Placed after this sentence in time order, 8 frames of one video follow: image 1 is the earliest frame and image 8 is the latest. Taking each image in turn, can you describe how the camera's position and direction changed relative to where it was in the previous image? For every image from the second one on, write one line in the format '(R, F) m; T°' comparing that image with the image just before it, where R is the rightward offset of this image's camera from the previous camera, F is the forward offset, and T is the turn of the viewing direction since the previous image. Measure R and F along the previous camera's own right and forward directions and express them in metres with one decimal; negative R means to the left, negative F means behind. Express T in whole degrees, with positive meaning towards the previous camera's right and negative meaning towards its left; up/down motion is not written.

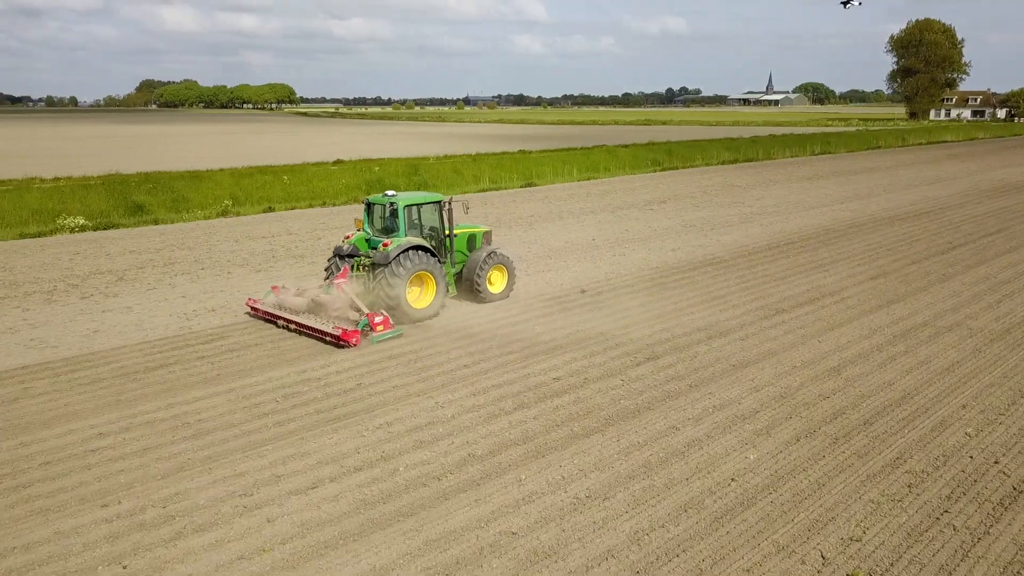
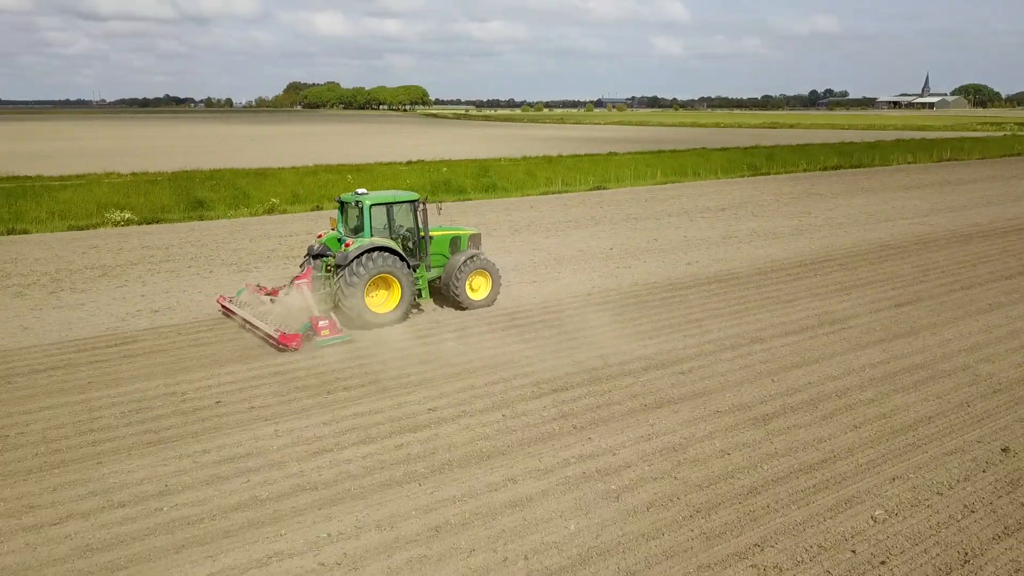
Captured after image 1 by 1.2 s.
(+2.4, +1.3) m; -9°
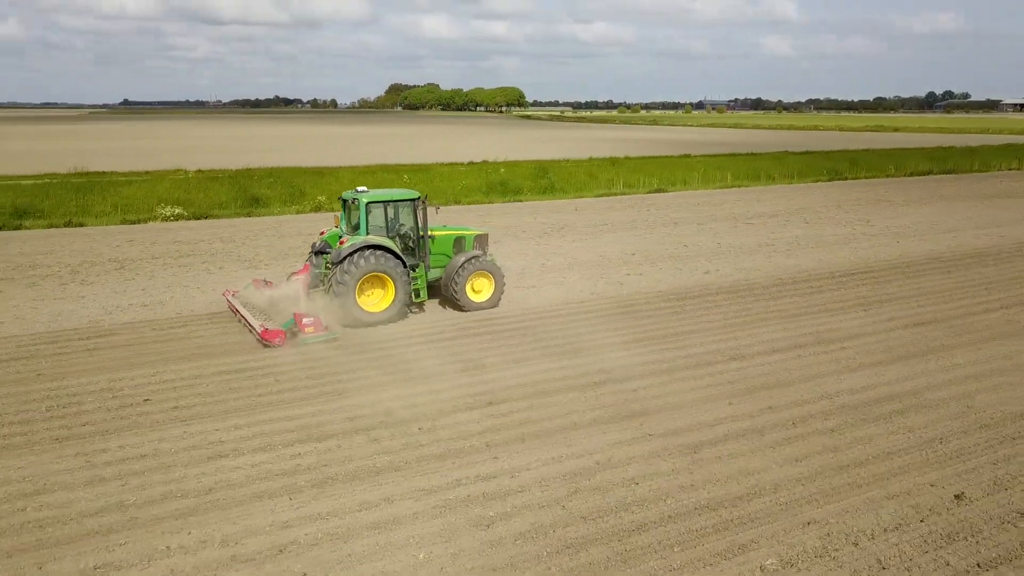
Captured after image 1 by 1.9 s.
(+1.5, +0.5) m; -7°
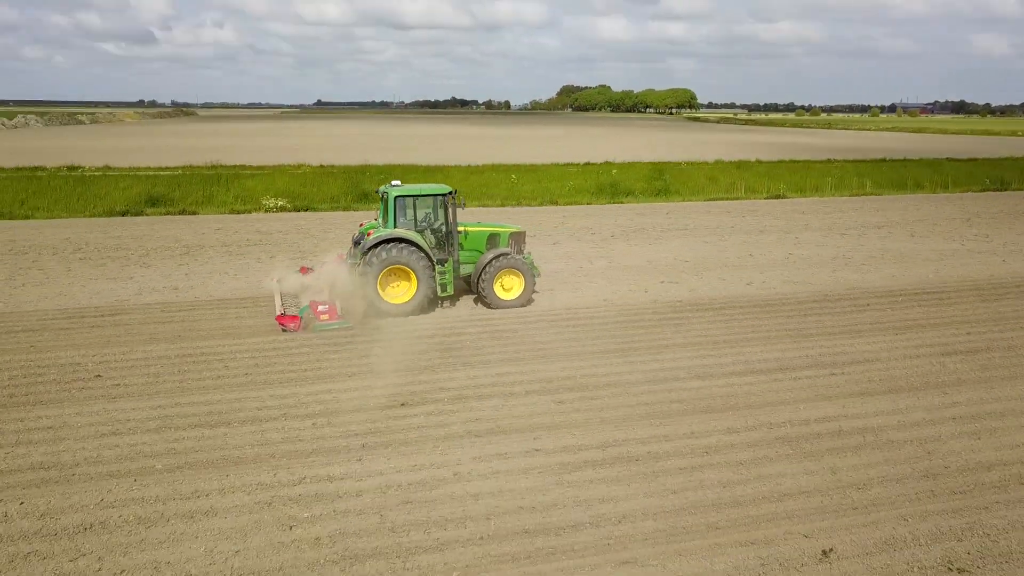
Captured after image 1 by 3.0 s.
(+2.3, +0.5) m; -12°
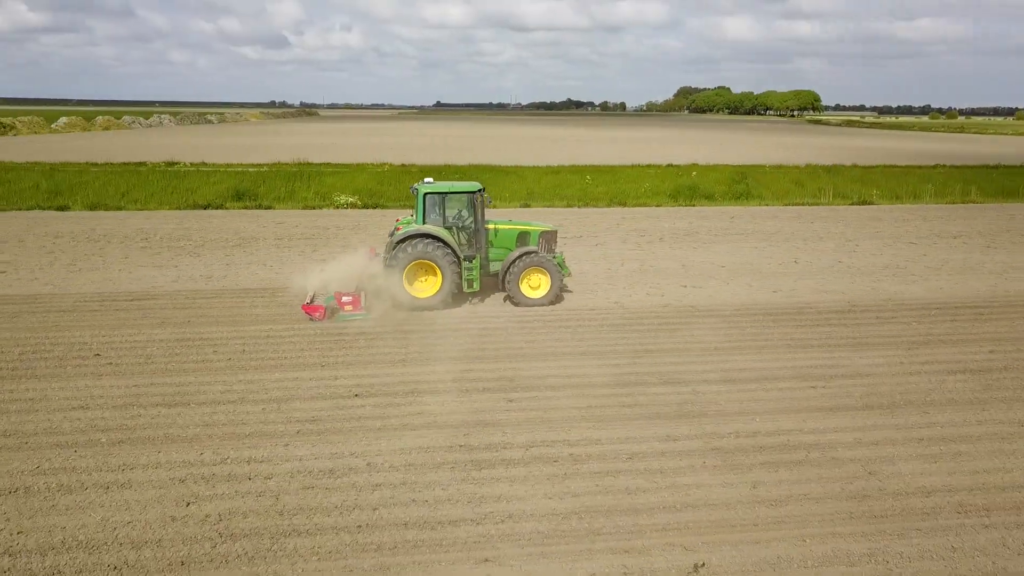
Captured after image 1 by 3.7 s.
(+1.5, +0.1) m; -8°
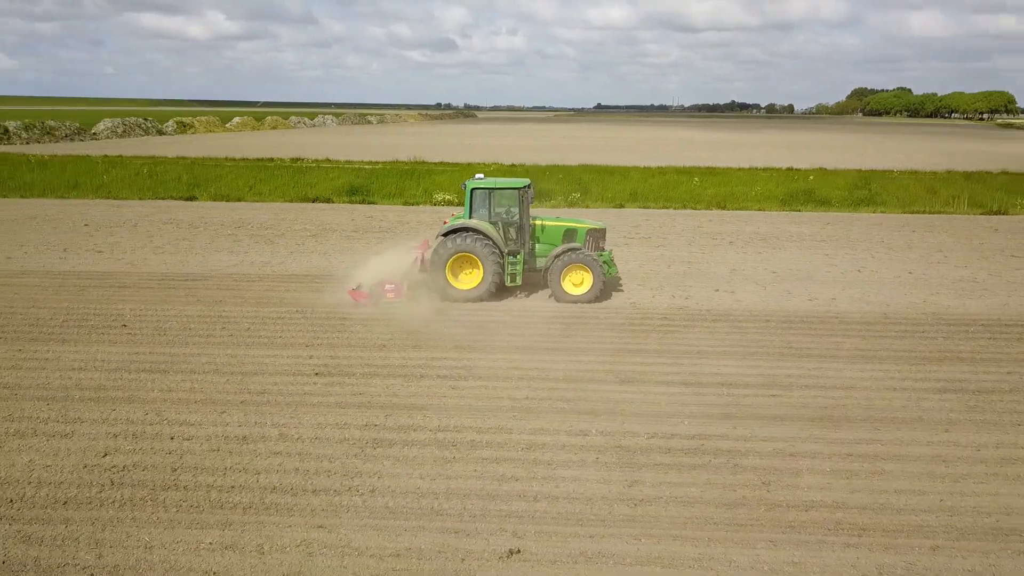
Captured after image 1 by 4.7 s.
(+2.0, 0.0) m; -11°
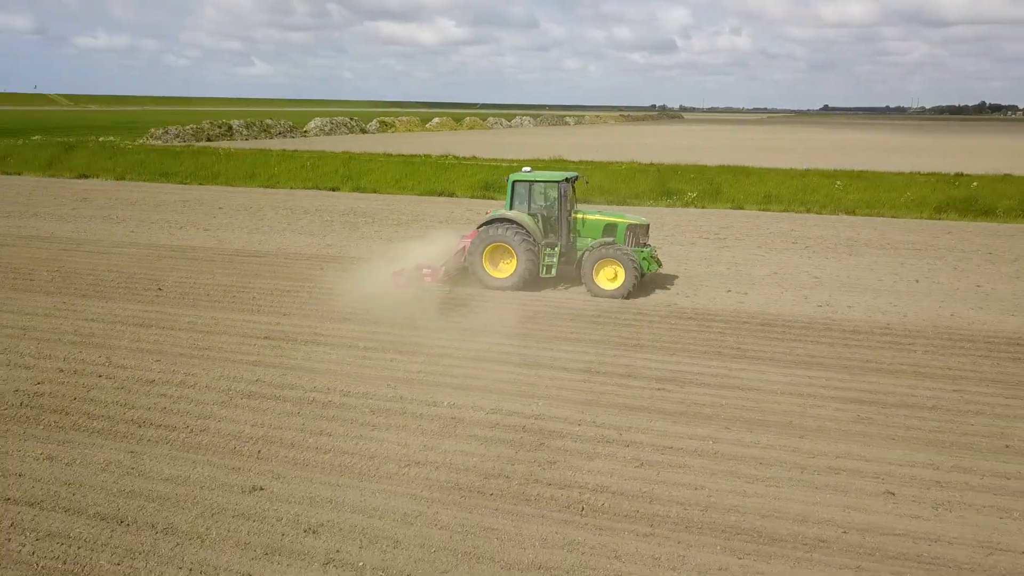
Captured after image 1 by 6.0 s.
(+3.0, 0.0) m; -14°
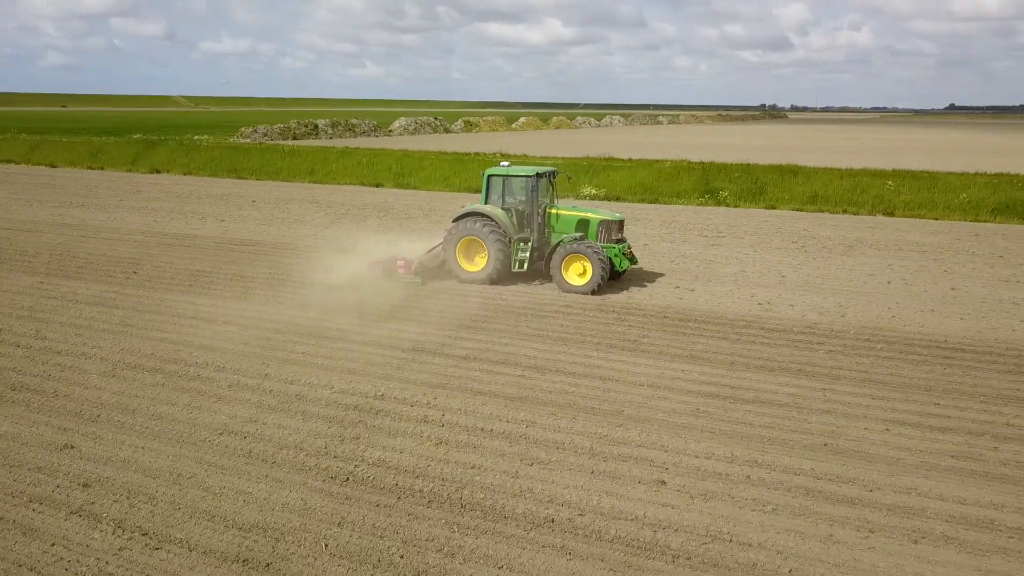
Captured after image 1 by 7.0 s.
(+2.2, -0.1) m; -7°
